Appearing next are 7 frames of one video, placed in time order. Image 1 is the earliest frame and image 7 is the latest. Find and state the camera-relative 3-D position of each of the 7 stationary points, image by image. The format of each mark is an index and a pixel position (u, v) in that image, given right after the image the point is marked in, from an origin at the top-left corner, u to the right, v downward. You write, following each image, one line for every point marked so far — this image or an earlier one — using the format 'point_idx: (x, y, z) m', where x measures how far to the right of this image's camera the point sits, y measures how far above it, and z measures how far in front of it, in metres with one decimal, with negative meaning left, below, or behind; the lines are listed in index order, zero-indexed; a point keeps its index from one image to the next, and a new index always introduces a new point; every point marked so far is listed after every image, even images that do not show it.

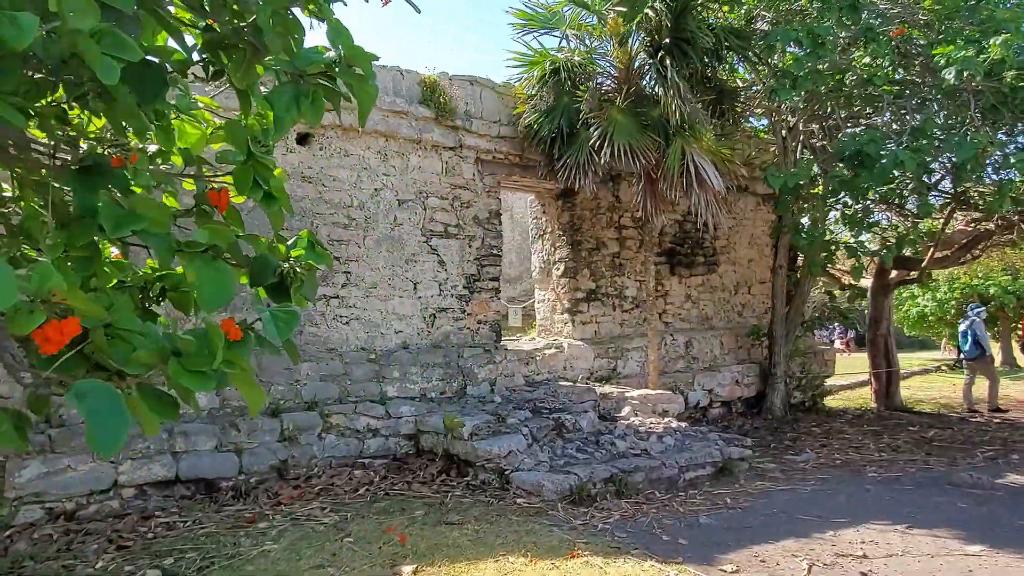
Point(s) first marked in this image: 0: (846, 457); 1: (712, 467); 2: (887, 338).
0: (+2.5, -1.3, +5.6) m
1: (+1.3, -1.2, +4.8) m
2: (+4.3, -0.6, +8.4) m
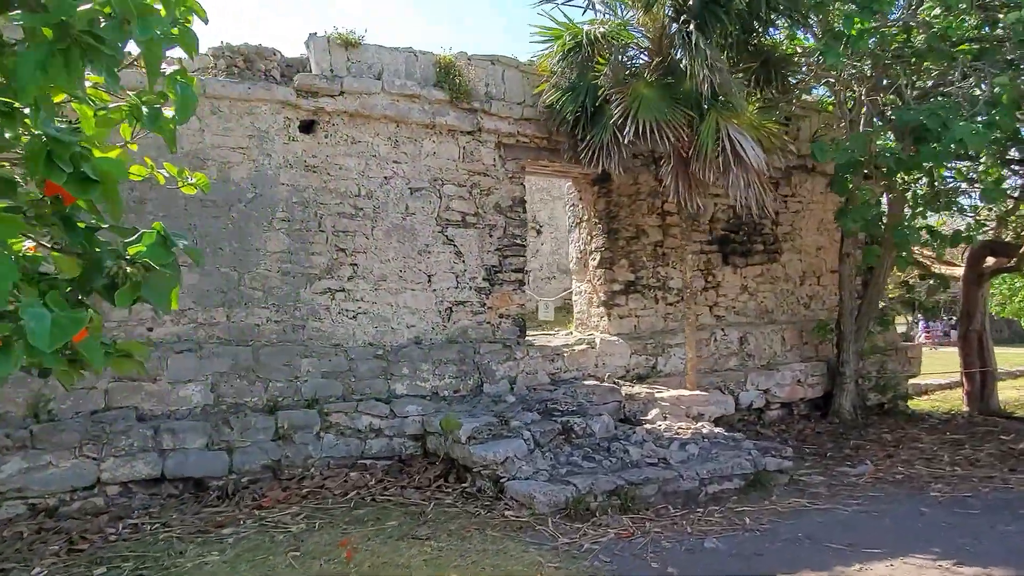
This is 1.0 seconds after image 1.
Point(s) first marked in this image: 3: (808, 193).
0: (+2.7, -1.2, +4.9) m
1: (+1.3, -1.1, +4.3) m
2: (+4.8, -0.5, +7.5) m
3: (+2.9, +0.9, +7.1) m
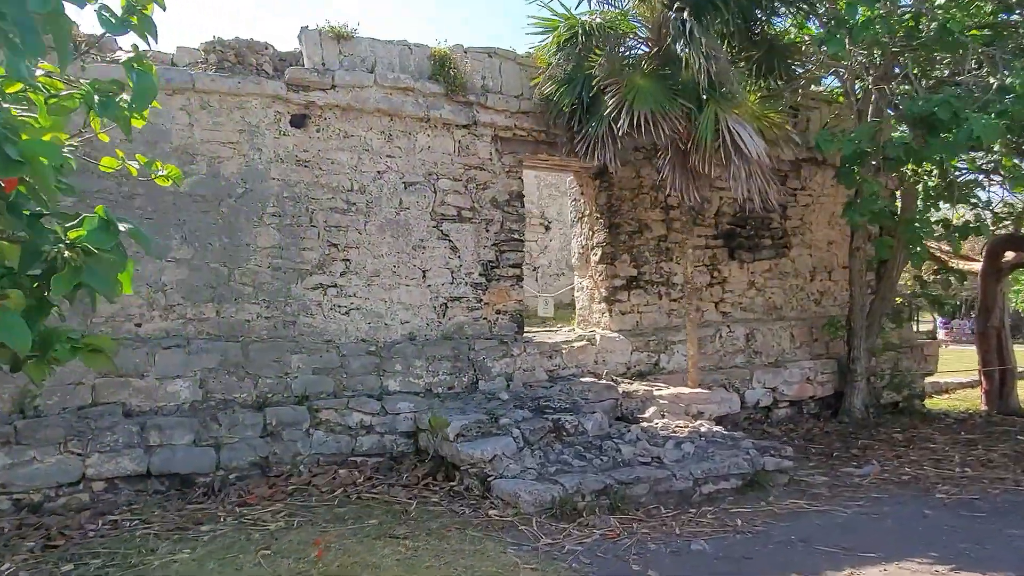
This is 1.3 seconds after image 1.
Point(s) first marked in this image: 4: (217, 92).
0: (+2.6, -1.2, +4.7) m
1: (+1.3, -1.1, +4.1) m
2: (+4.8, -0.4, +7.3) m
3: (+2.9, +0.9, +6.9) m
4: (-1.8, +1.2, +4.5) m
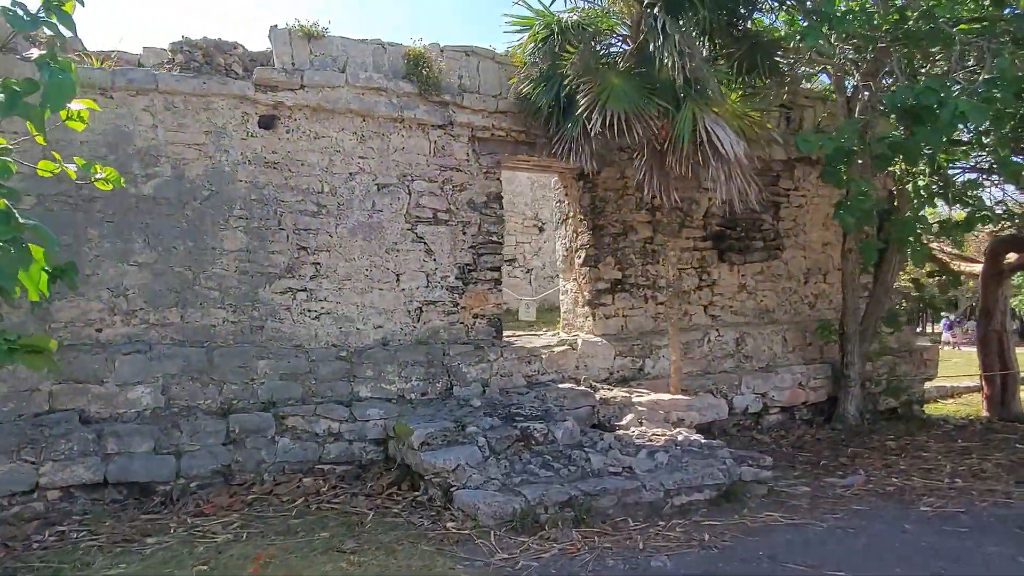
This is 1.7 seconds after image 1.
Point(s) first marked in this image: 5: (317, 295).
0: (+2.4, -1.2, +4.6) m
1: (+1.1, -1.1, +4.0) m
2: (+4.7, -0.4, +7.1) m
3: (+2.8, +0.9, +6.7) m
4: (-2.0, +1.2, +4.4) m
5: (-1.3, 0.0, +4.7) m
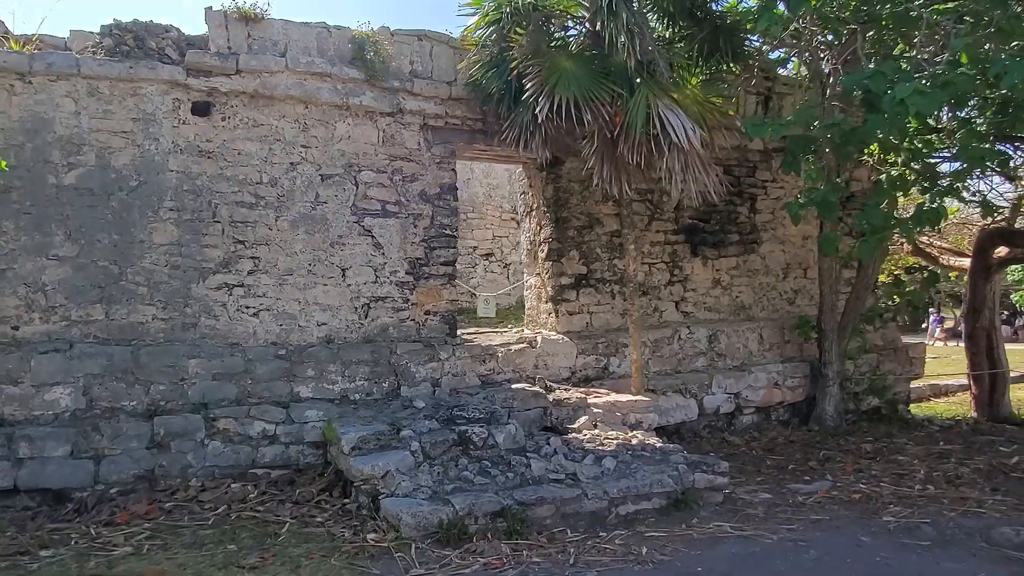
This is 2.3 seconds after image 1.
0: (+2.1, -1.2, +4.3) m
1: (+0.8, -1.1, +3.8) m
2: (+4.4, -0.4, +6.8) m
3: (+2.5, +1.0, +6.5) m
4: (-2.3, +1.2, +4.2) m
5: (-1.6, 0.0, +4.5) m
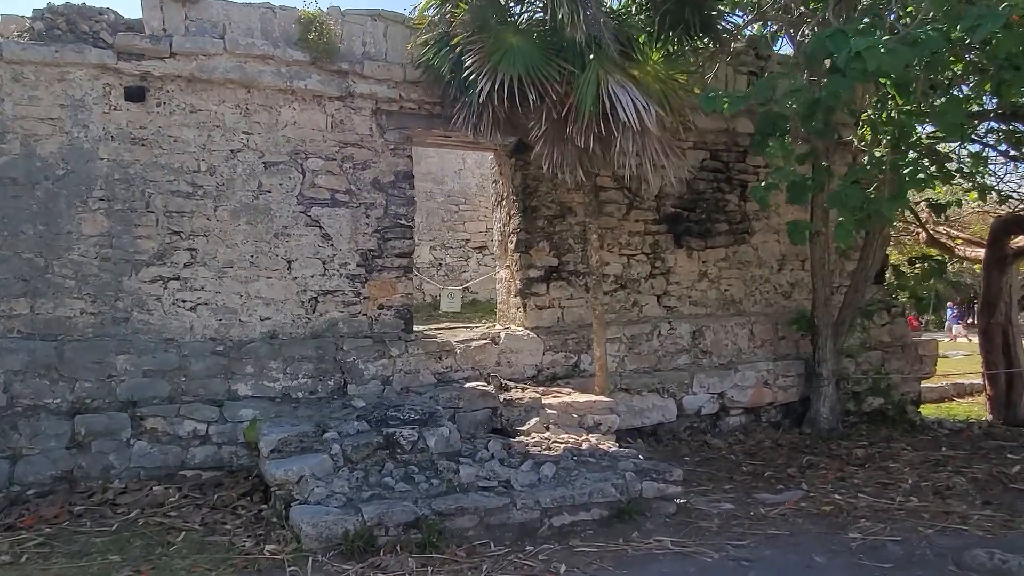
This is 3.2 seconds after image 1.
0: (+1.8, -1.1, +3.9) m
1: (+0.4, -1.0, +3.5) m
2: (+4.2, -0.3, +6.3) m
3: (+2.2, +1.0, +6.0) m
4: (-2.6, +1.2, +4.0) m
5: (-1.9, 0.0, +4.3) m
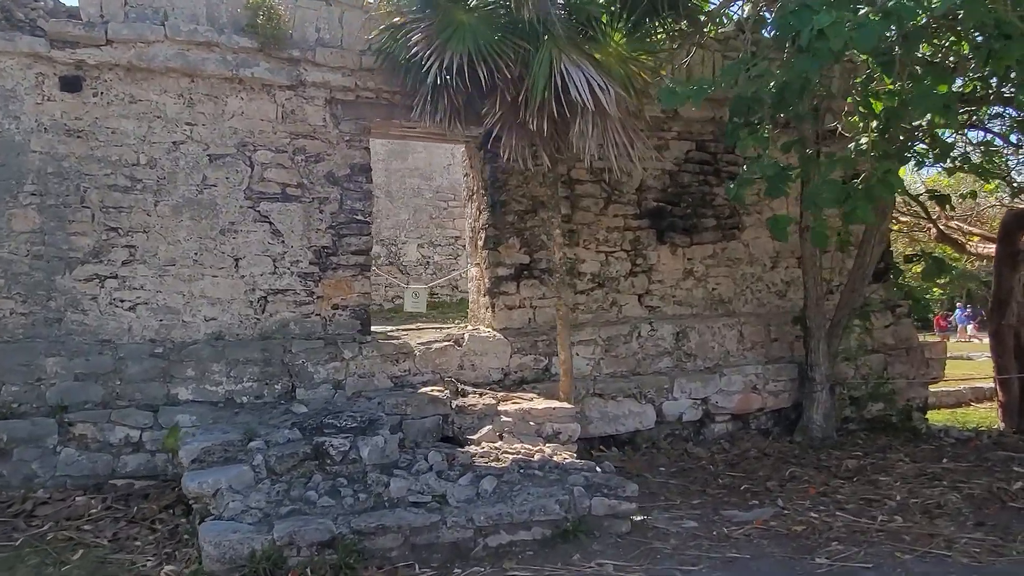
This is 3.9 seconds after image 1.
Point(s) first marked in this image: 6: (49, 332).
0: (+1.5, -1.1, +3.6) m
1: (+0.1, -1.0, +3.2) m
2: (+4.0, -0.3, +5.8) m
3: (+2.1, +1.0, +5.7) m
4: (-2.9, +1.2, +3.8) m
5: (-2.1, 0.0, +4.1) m
6: (-2.5, -0.2, +3.9) m
